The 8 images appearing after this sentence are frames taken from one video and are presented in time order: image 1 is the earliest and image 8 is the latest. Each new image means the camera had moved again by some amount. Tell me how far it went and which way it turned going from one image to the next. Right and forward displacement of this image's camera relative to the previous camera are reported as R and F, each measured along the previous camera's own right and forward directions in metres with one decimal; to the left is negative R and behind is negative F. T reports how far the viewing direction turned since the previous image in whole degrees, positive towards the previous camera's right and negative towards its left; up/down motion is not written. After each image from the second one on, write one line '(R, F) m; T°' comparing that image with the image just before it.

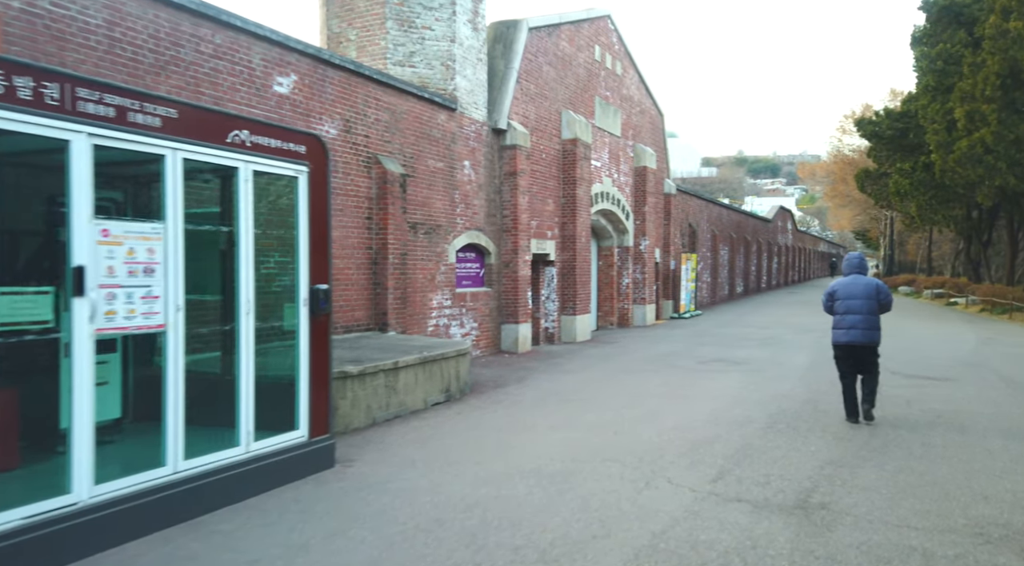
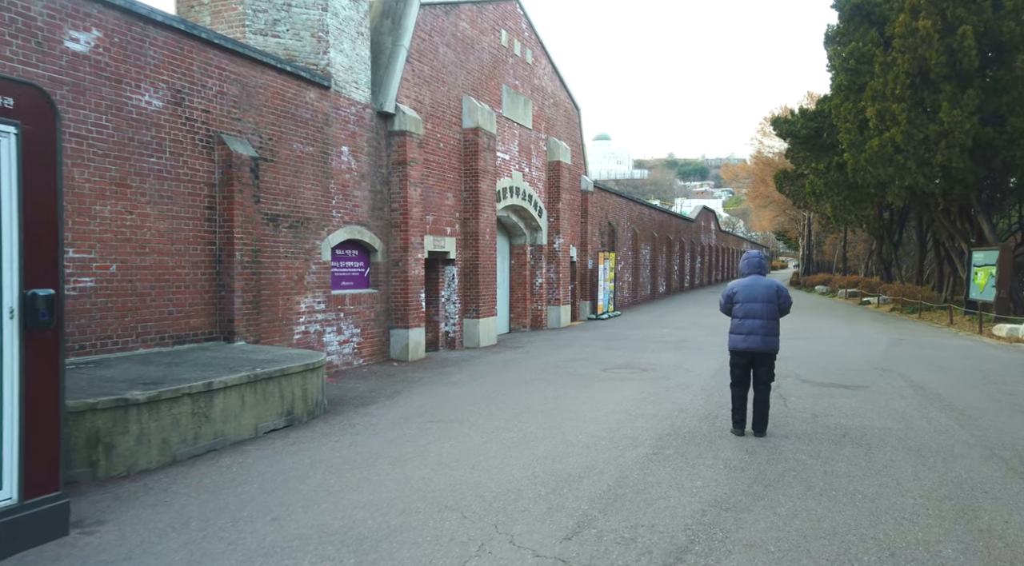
(+0.8, +1.2) m; +5°
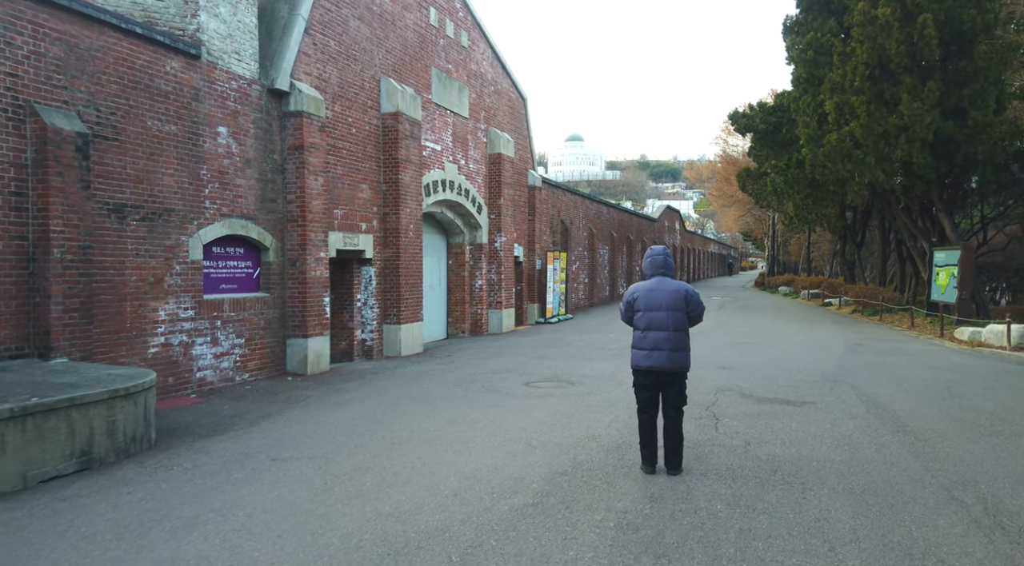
(+0.9, +1.4) m; +2°
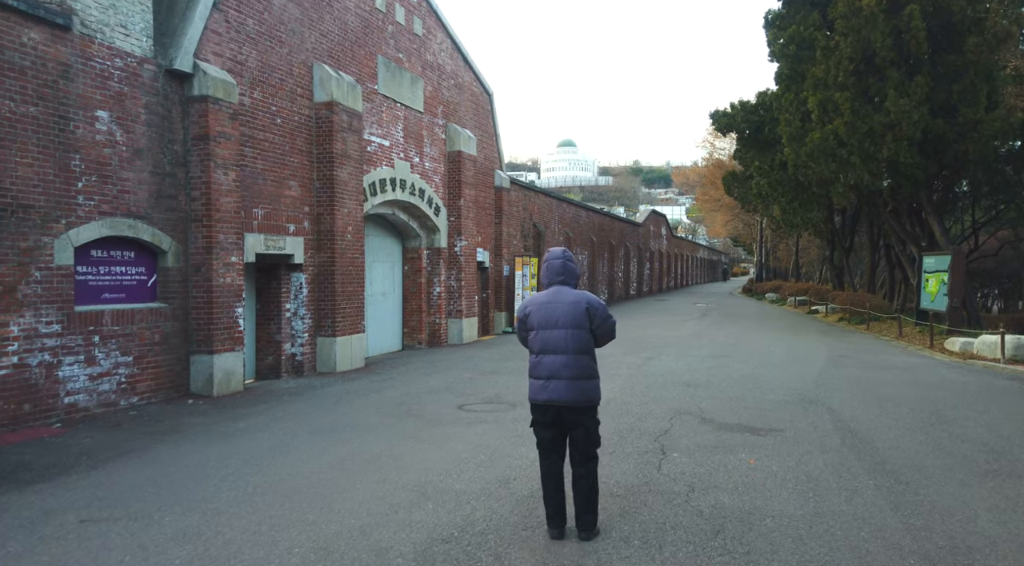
(+0.8, +1.3) m; +1°
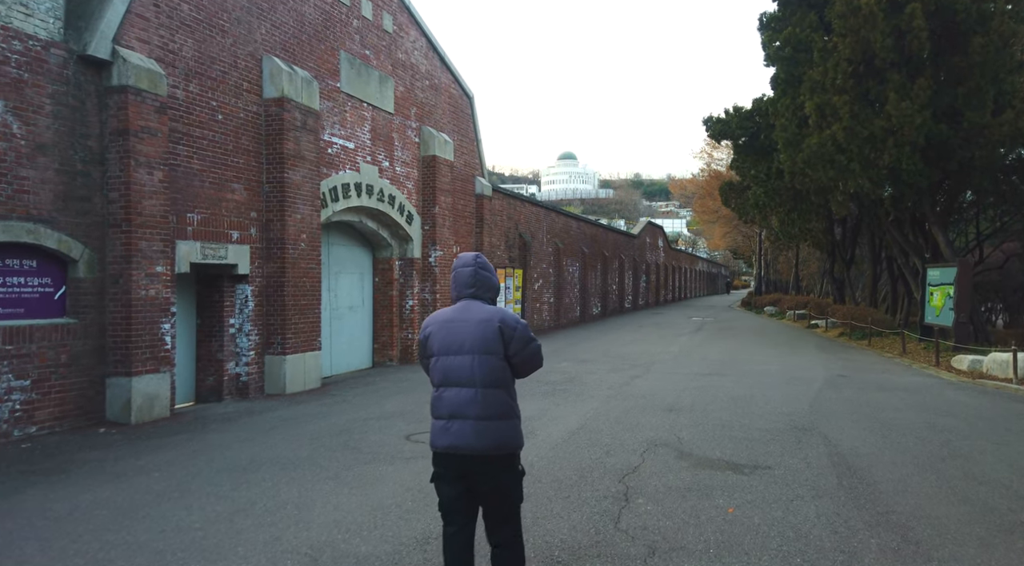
(+0.5, +1.1) m; 0°
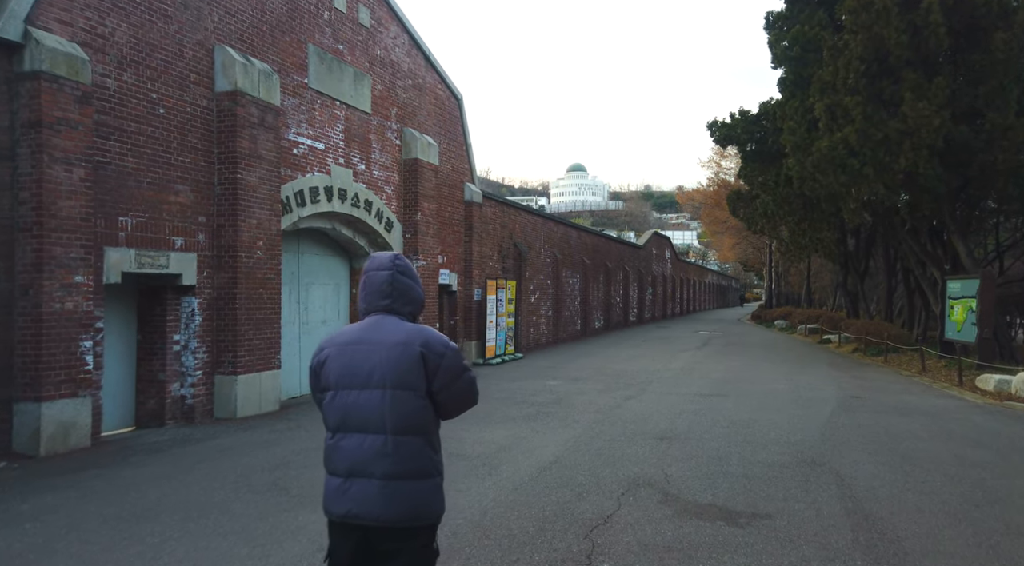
(+0.5, +1.2) m; -1°
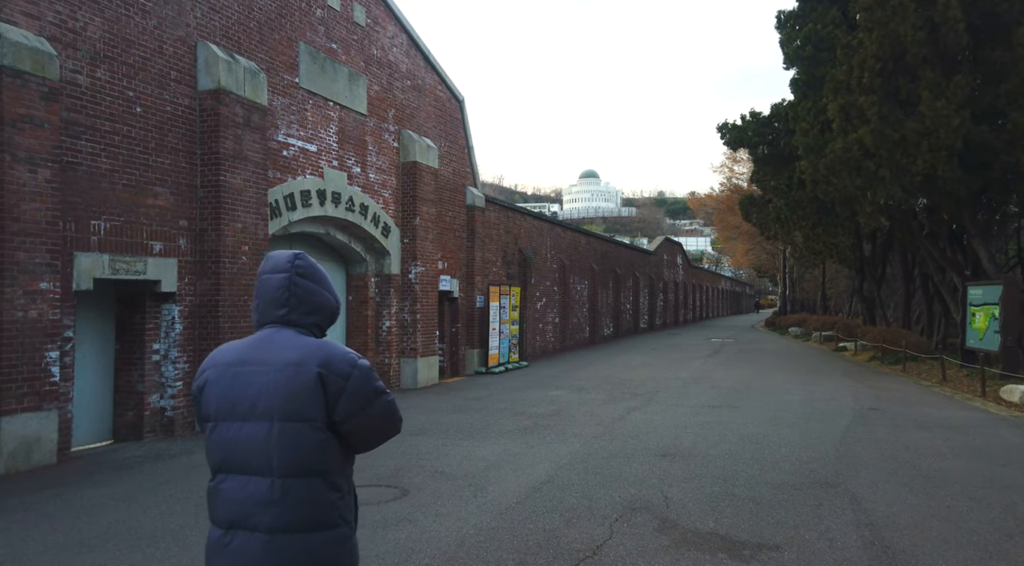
(+0.2, +0.5) m; -1°
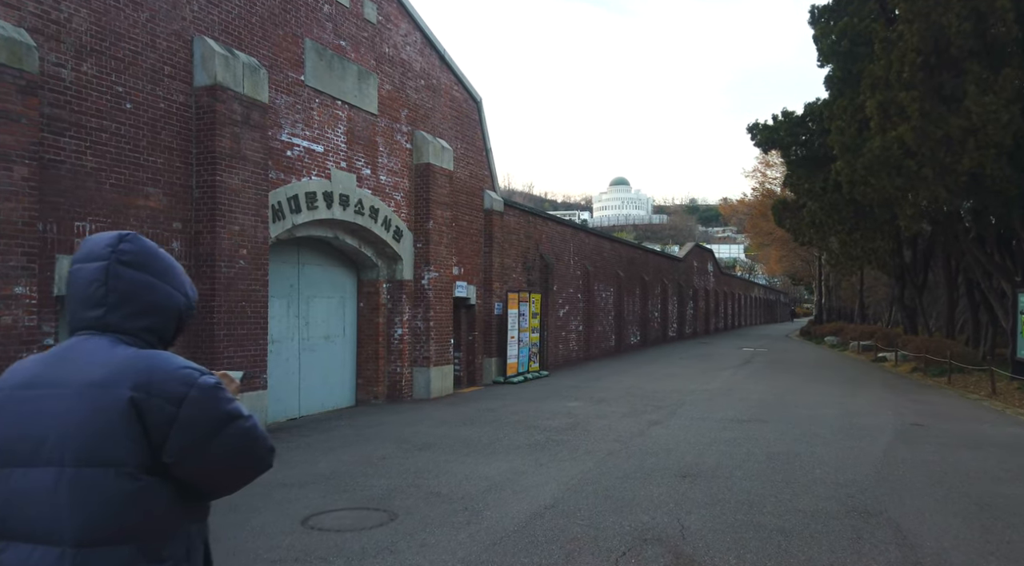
(+0.3, +0.7) m; -2°
